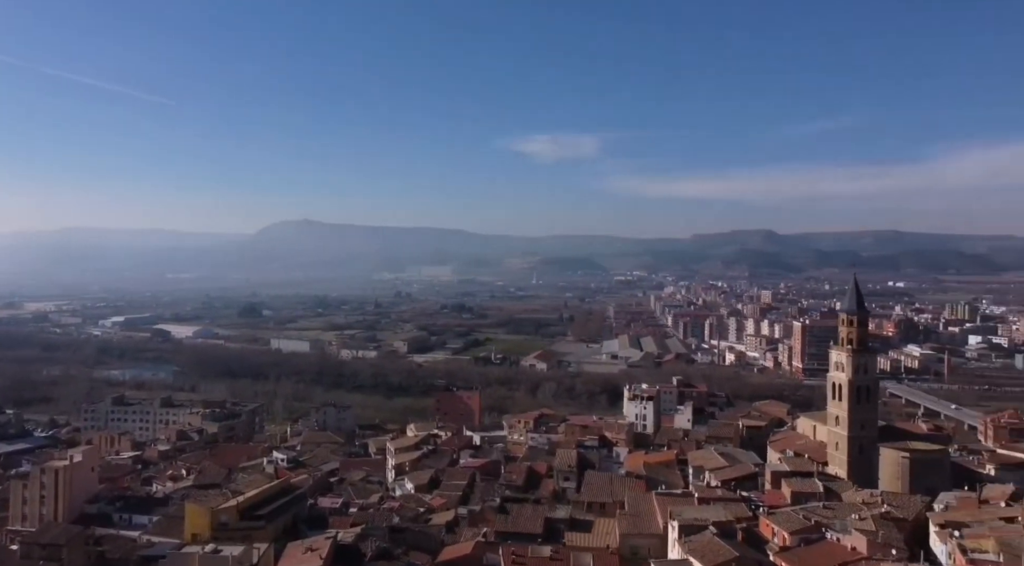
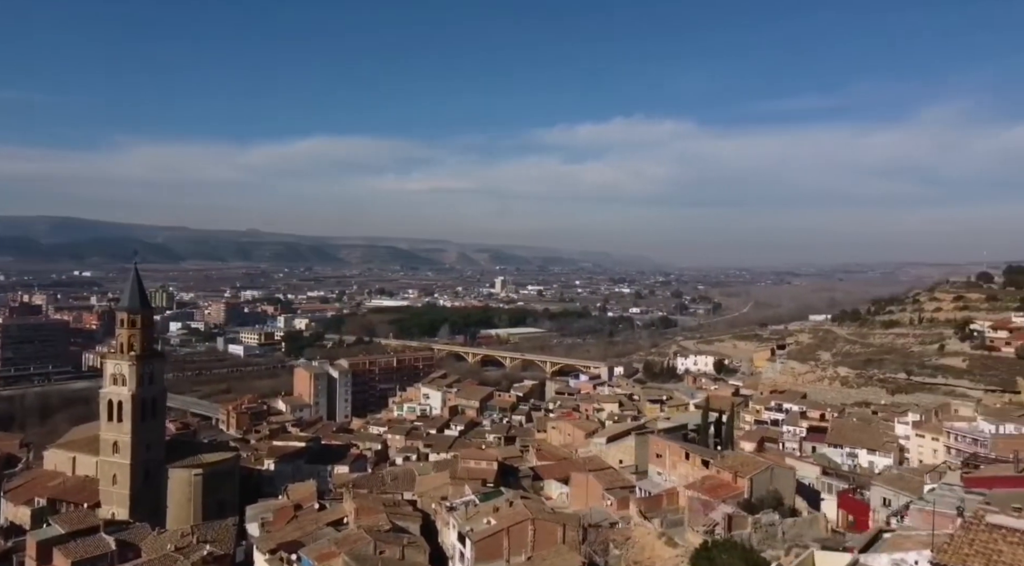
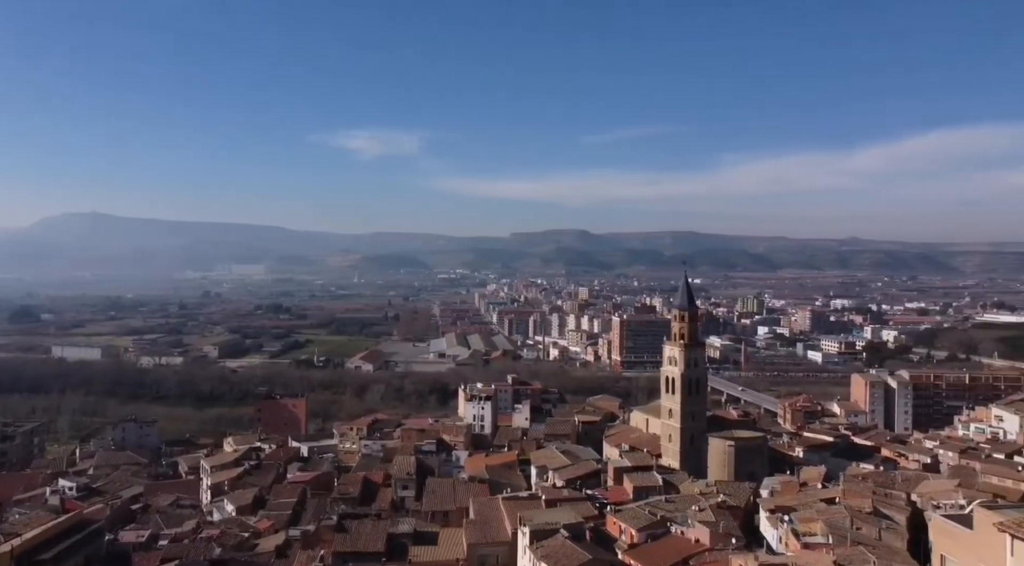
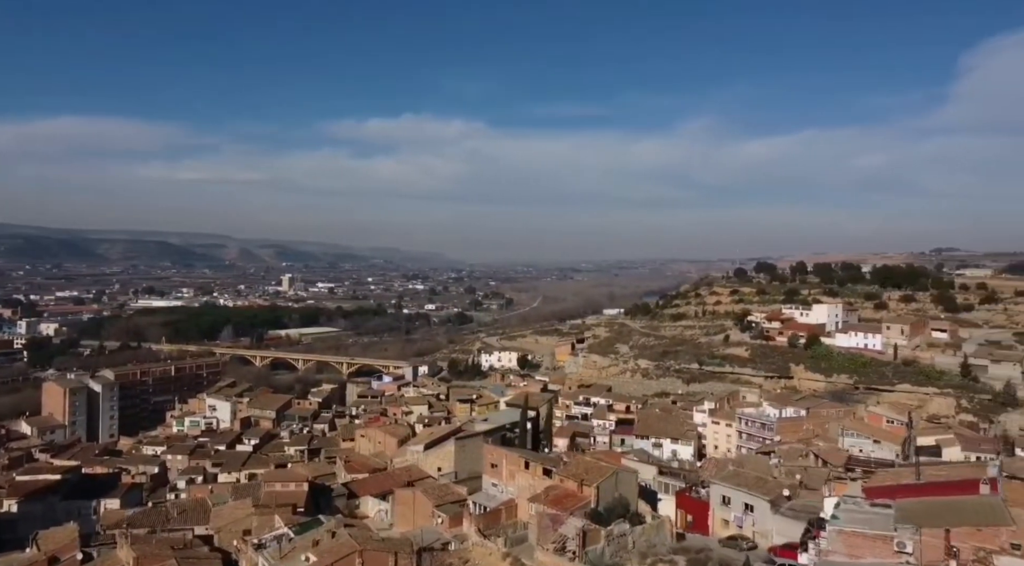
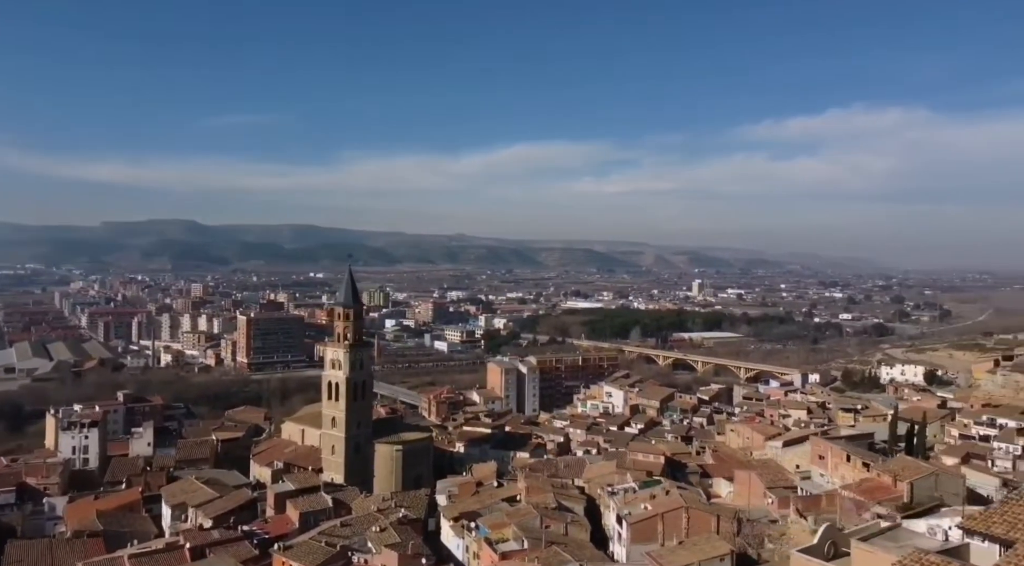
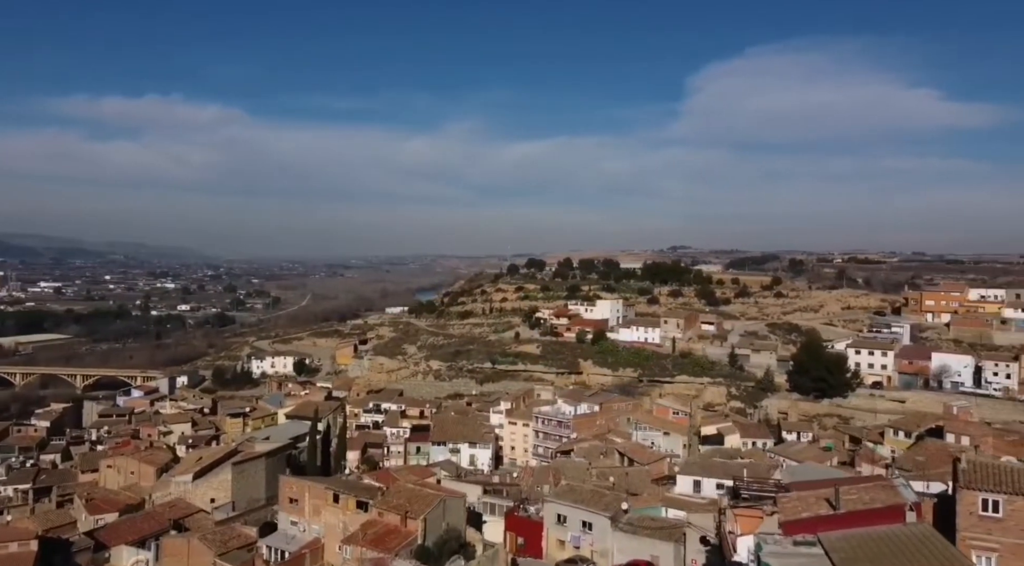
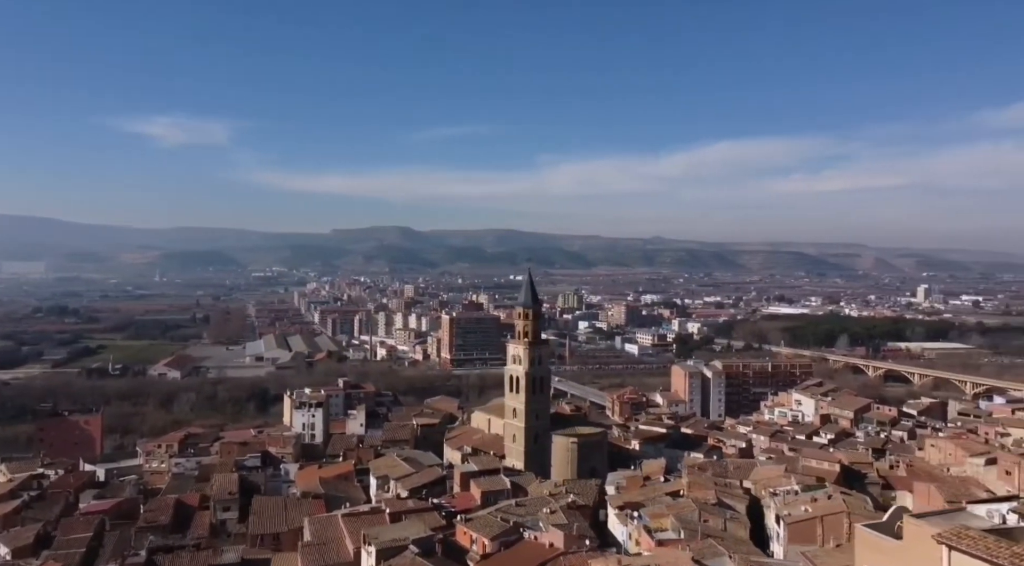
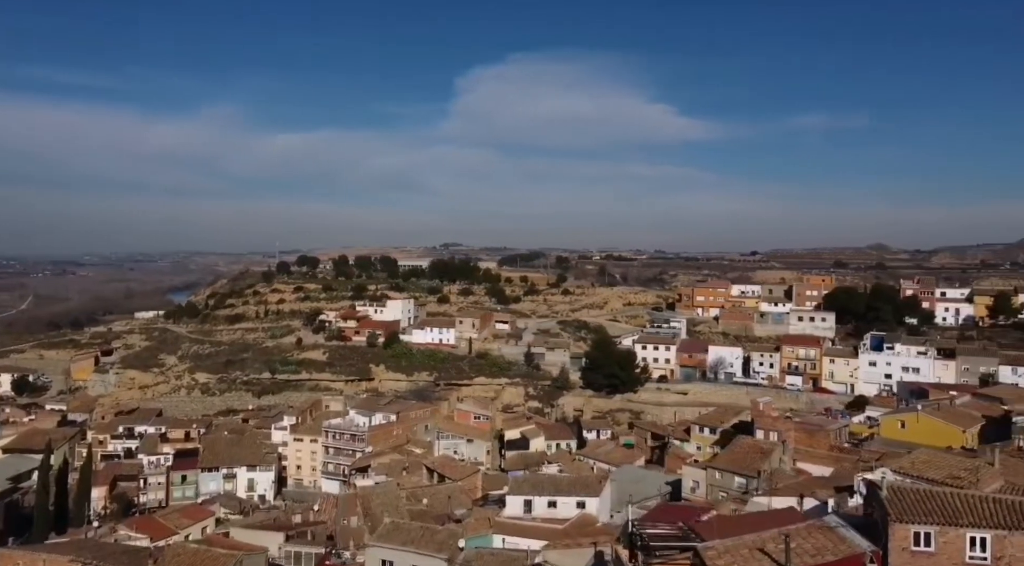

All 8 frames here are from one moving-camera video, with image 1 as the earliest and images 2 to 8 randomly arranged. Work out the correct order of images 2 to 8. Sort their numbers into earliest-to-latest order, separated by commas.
3, 7, 5, 2, 4, 6, 8
